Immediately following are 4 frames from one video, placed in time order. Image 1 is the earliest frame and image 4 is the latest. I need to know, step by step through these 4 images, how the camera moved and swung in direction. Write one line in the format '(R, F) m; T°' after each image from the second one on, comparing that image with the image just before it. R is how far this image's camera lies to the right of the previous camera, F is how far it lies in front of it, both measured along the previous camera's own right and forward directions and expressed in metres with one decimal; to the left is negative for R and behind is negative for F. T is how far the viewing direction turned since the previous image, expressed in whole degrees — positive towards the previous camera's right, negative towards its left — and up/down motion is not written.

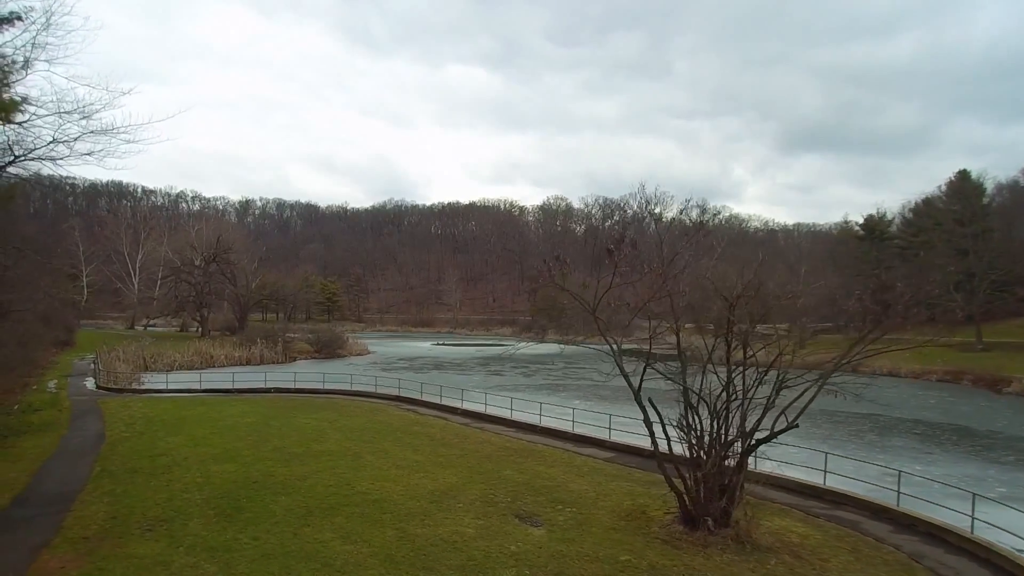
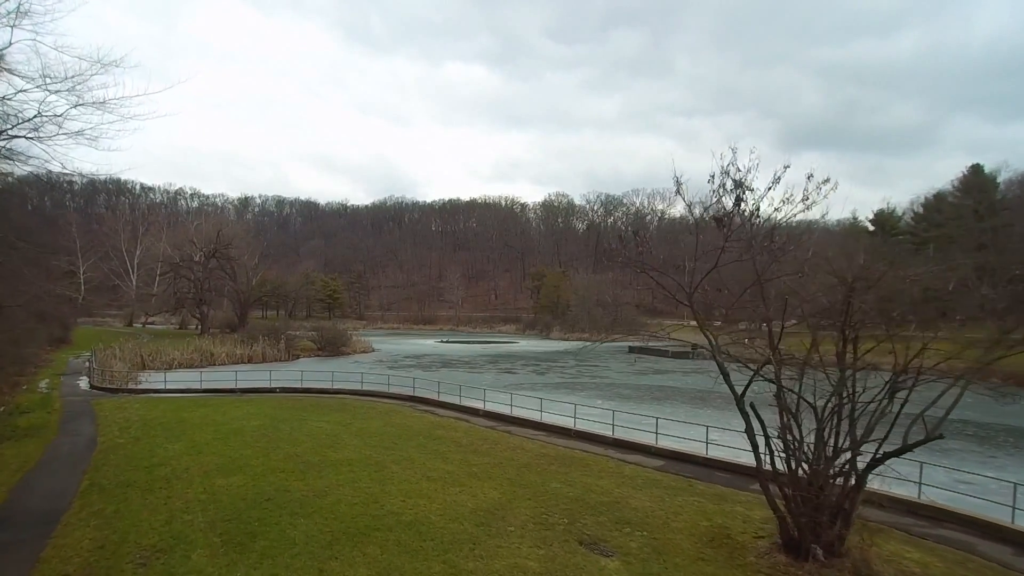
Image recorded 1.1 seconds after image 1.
(-0.9, +1.7) m; 0°
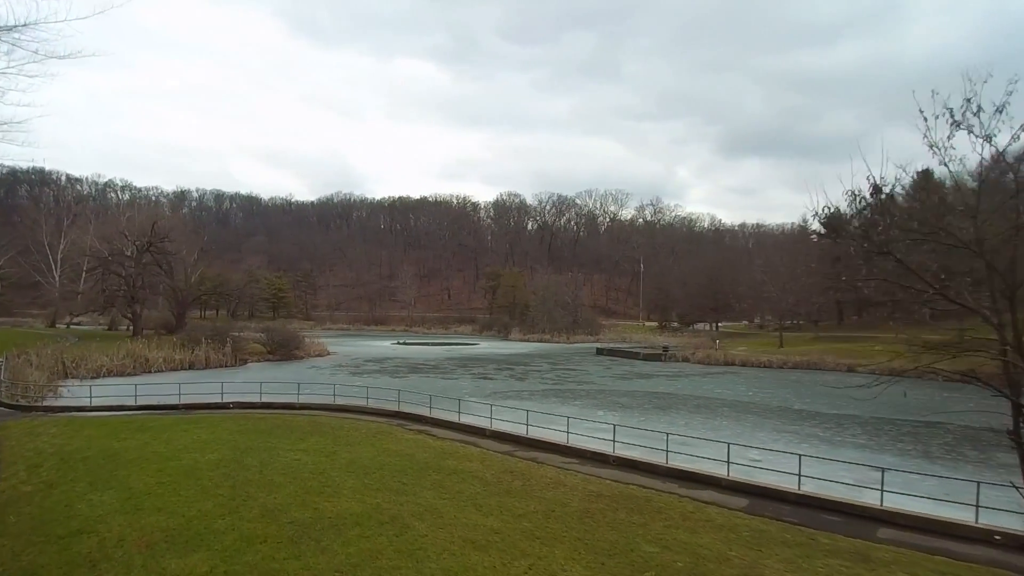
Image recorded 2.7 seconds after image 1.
(-1.9, +3.3) m; +5°
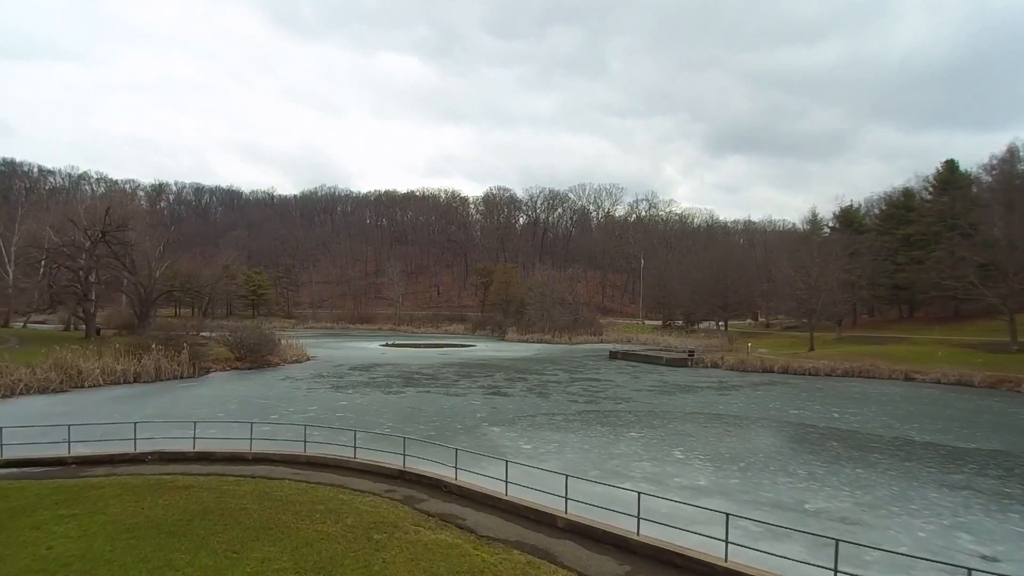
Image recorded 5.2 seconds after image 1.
(-1.8, +7.1) m; +1°
